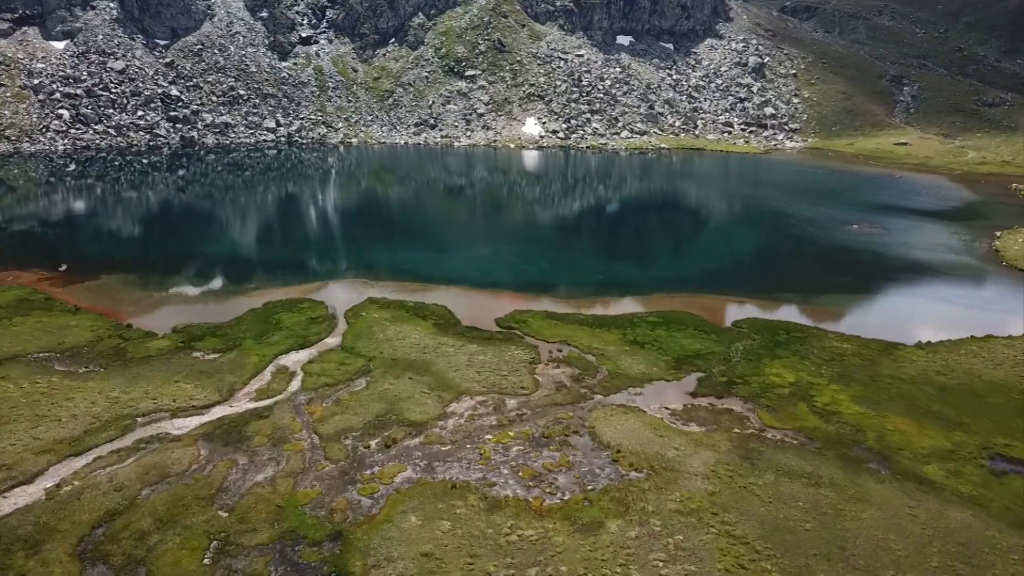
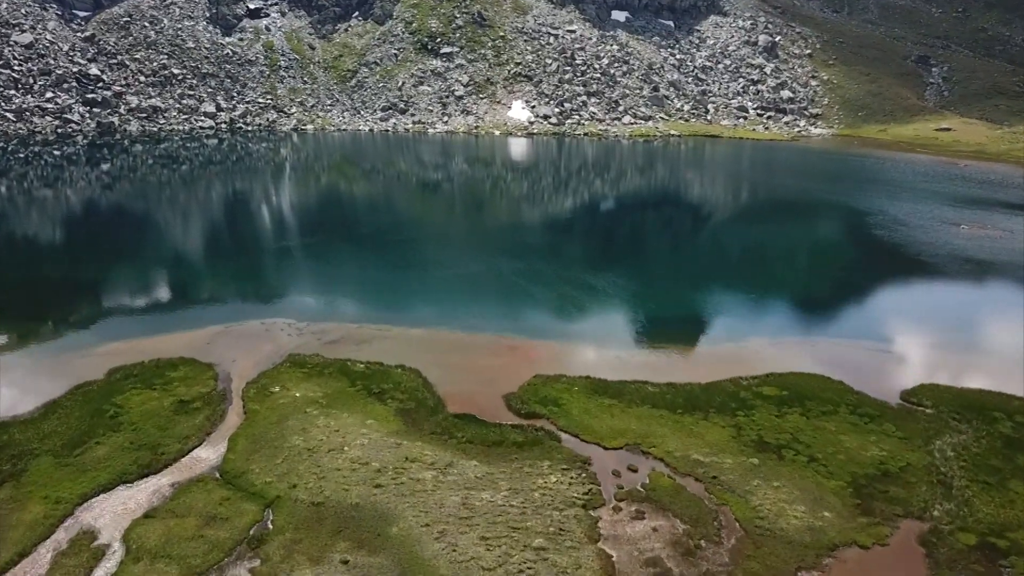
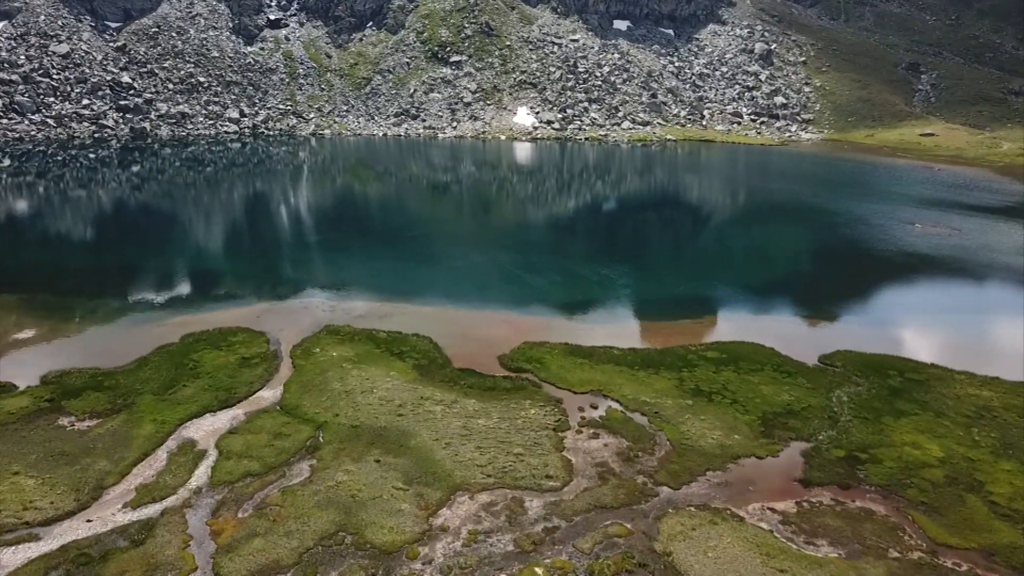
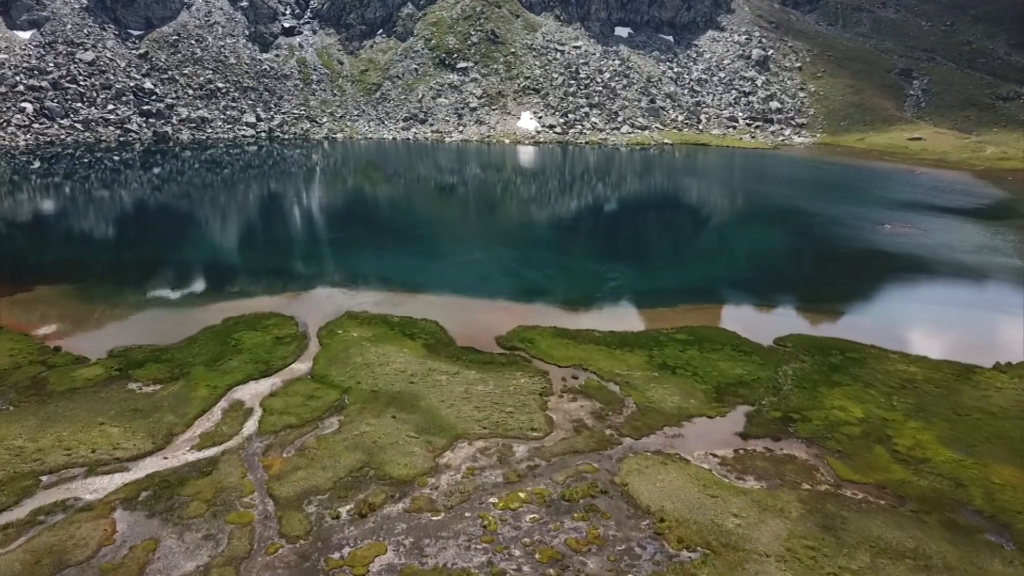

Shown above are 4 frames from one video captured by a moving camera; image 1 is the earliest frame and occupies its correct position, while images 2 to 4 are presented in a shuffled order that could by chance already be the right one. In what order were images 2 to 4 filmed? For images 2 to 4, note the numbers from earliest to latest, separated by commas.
4, 3, 2
